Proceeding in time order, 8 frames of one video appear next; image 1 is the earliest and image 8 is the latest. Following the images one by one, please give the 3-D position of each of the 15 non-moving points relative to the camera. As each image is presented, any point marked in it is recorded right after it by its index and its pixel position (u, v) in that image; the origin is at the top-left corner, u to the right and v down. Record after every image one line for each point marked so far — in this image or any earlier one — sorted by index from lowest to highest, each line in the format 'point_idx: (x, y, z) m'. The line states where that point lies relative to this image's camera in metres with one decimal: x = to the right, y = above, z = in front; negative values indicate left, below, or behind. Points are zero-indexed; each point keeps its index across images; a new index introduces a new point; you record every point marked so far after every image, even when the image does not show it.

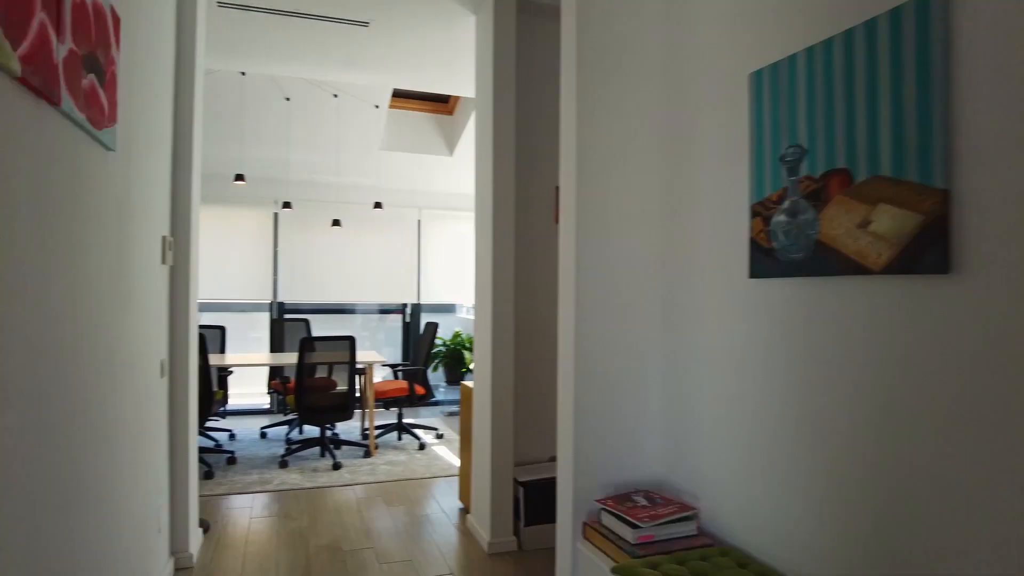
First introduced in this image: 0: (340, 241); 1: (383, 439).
0: (-1.6, +0.4, +6.1) m
1: (-0.9, -1.1, +4.7) m
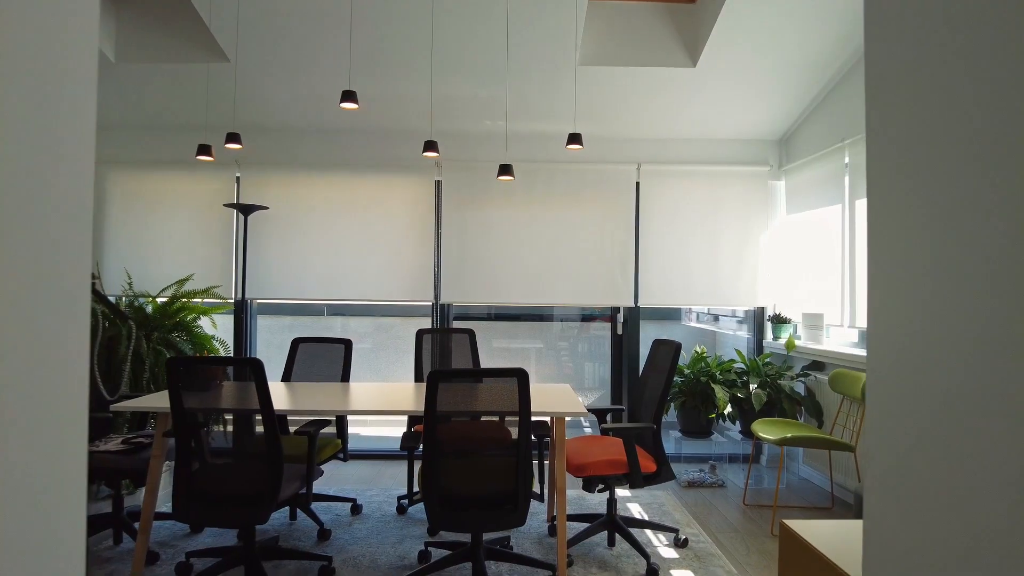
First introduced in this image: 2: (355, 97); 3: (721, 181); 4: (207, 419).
0: (+0.1, +0.5, +4.2) m
1: (+0.3, -1.1, +2.7) m
2: (-0.6, +0.7, +2.6) m
3: (+1.3, +0.7, +4.2) m
4: (-1.0, -0.4, +2.2) m
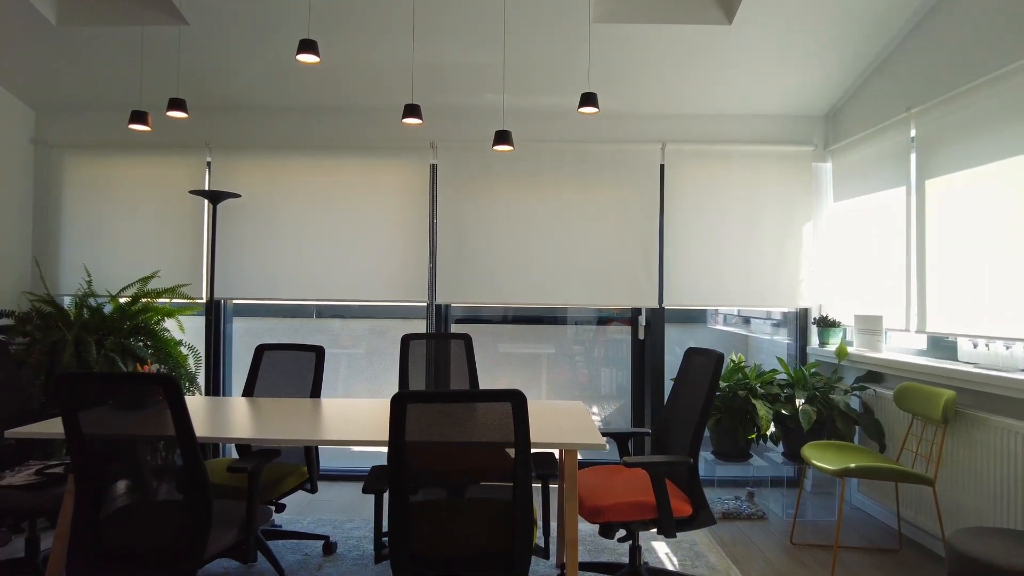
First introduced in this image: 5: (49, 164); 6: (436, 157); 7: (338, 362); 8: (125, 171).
0: (+0.1, +0.5, +3.7) m
1: (+0.3, -1.0, +2.2) m
2: (-0.6, +0.8, +2.1) m
3: (+1.4, +0.7, +3.7) m
4: (-1.0, -0.4, +1.7) m
5: (-2.7, +0.7, +3.8) m
6: (-0.4, +0.7, +3.7) m
7: (-1.0, -0.4, +4.0) m
8: (-2.2, +0.7, +3.8) m
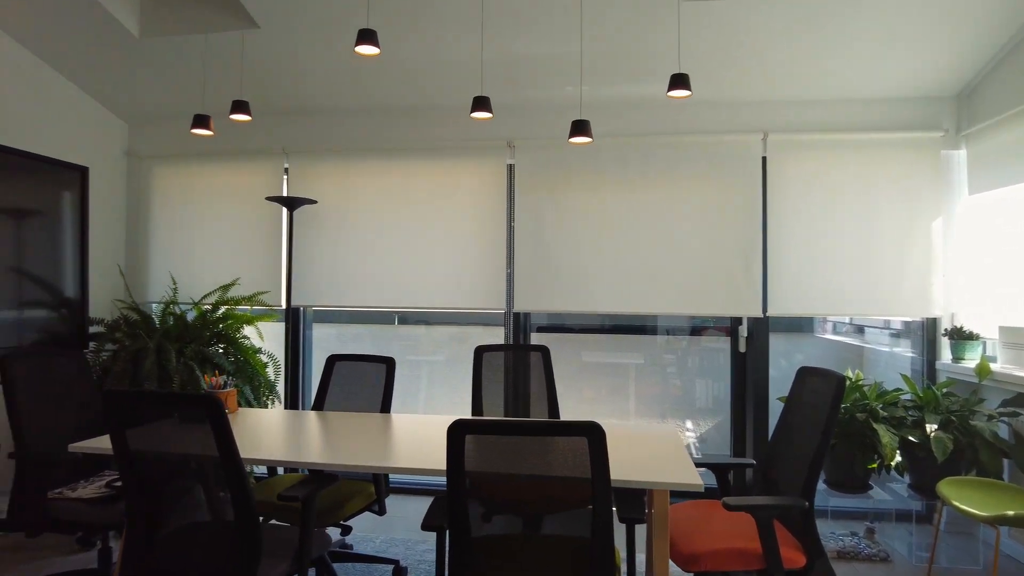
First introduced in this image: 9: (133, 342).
0: (+0.5, +0.4, +3.4) m
1: (+0.5, -1.1, +1.9) m
2: (-0.4, +0.7, +1.9) m
3: (+1.8, +0.7, +3.3) m
4: (-0.8, -0.4, +1.6) m
5: (-2.2, +0.7, +3.9) m
6: (0.0, +0.7, +3.6) m
7: (-0.5, -0.5, +3.8) m
8: (-1.8, +0.6, +3.8) m
9: (-1.9, -0.3, +3.2) m
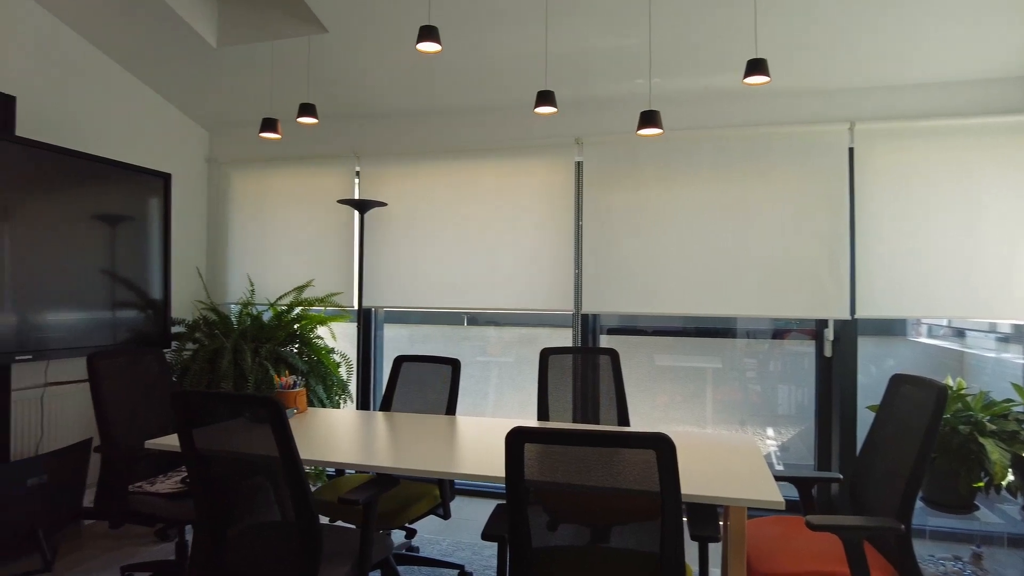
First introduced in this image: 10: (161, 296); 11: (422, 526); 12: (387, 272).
0: (+0.9, +0.4, +3.3) m
1: (+0.7, -1.1, +1.8) m
2: (-0.2, +0.7, +1.9) m
3: (+2.1, +0.7, +3.0) m
4: (-0.7, -0.5, +1.6) m
5: (-1.8, +0.7, +4.1) m
6: (+0.4, +0.7, +3.5) m
7: (-0.1, -0.5, +3.8) m
8: (-1.4, +0.6, +3.9) m
9: (-1.5, -0.3, +3.4) m
10: (-1.9, 0.0, +3.5) m
11: (-0.4, -1.1, +3.0) m
12: (-0.7, +0.1, +3.8) m
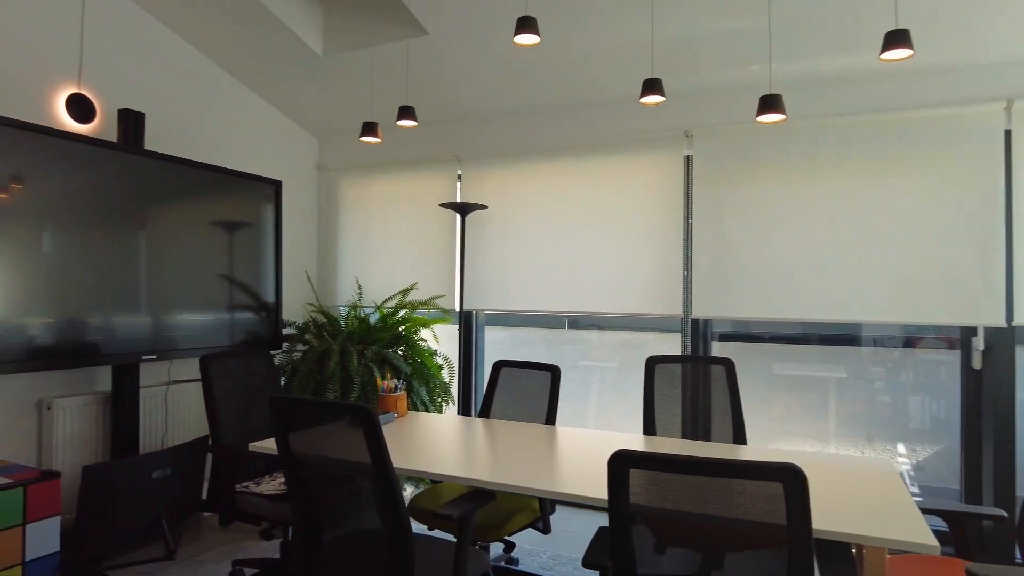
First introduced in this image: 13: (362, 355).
0: (+1.4, +0.4, +3.0) m
1: (+1.0, -1.1, +1.5) m
2: (+0.1, +0.7, +1.8) m
3: (+2.5, +0.7, +2.5) m
4: (-0.4, -0.5, +1.6) m
5: (-1.2, +0.6, +4.2) m
6: (+0.9, +0.7, +3.3) m
7: (+0.4, -0.5, +3.7) m
8: (-0.7, +0.6, +4.0) m
9: (-1.0, -0.3, +3.4) m
10: (-1.3, -0.1, +3.6) m
11: (0.0, -1.1, +2.9) m
12: (-0.1, +0.1, +3.7) m
13: (-0.8, -0.4, +3.5) m
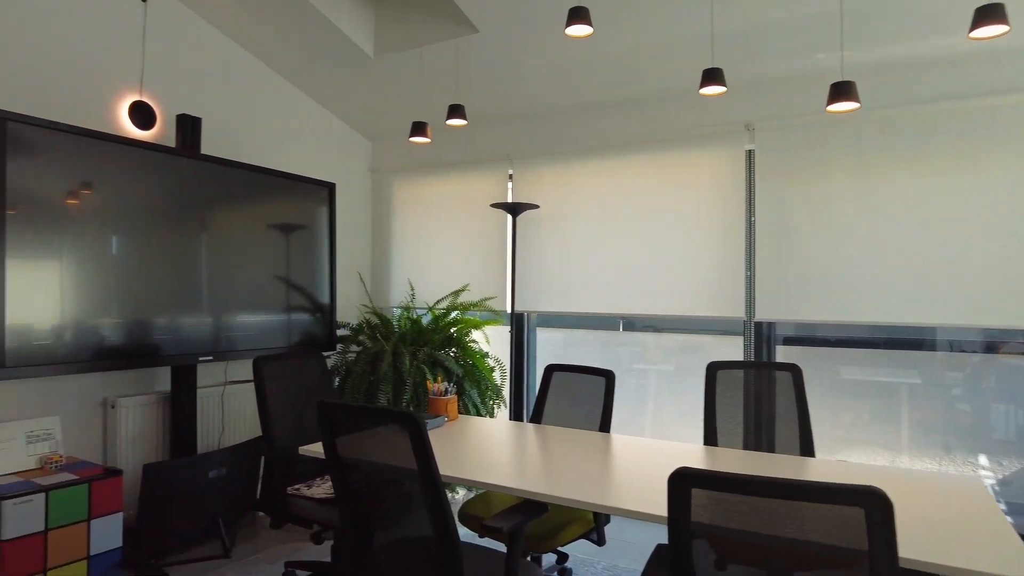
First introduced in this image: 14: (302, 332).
0: (+1.6, +0.4, +2.8) m
1: (+1.1, -1.1, +1.4) m
2: (+0.2, +0.7, +1.7) m
3: (+2.7, +0.7, +2.2) m
4: (-0.3, -0.5, +1.6) m
5: (-0.8, +0.6, +4.2) m
6: (+1.1, +0.7, +3.1) m
7: (+0.7, -0.5, +3.5) m
8: (-0.4, +0.6, +4.0) m
9: (-0.7, -0.3, +3.4) m
10: (-1.0, -0.1, +3.7) m
11: (+0.3, -1.1, +2.8) m
12: (+0.2, +0.1, +3.7) m
13: (-0.5, -0.4, +3.4) m
14: (-1.1, -0.2, +3.5) m
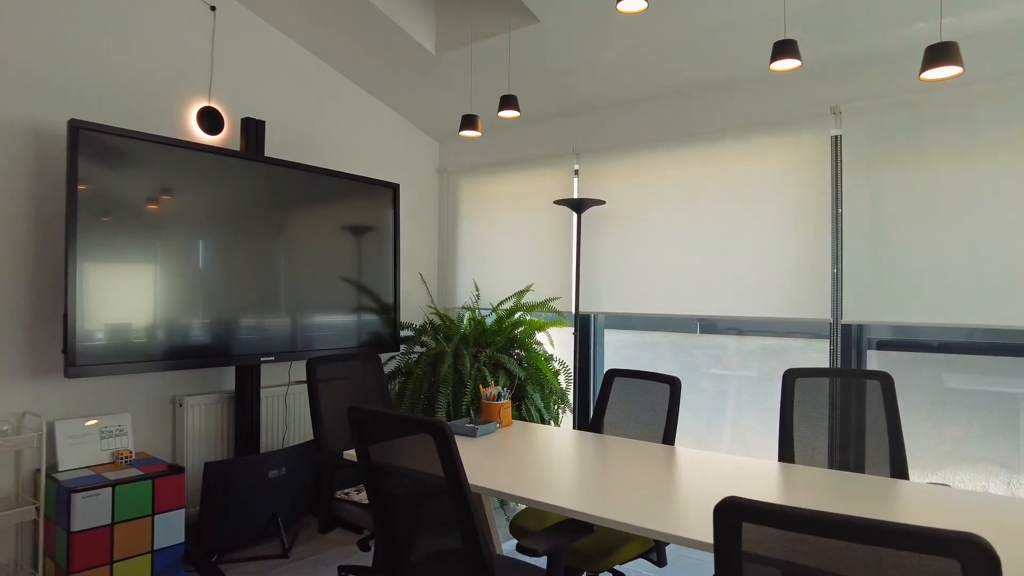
0: (+1.8, +0.4, +2.5) m
1: (+1.1, -1.1, +1.1) m
2: (+0.3, +0.7, +1.6) m
3: (+2.9, +0.7, +1.7) m
4: (-0.2, -0.5, +1.5) m
5: (-0.4, +0.6, +4.2) m
6: (+1.4, +0.7, +2.8) m
7: (+1.1, -0.5, +3.3) m
8: (0.0, +0.6, +3.9) m
9: (-0.4, -0.3, +3.4) m
10: (-0.7, -0.1, +3.7) m
11: (+0.5, -1.1, +2.7) m
12: (+0.5, +0.1, +3.5) m
13: (-0.2, -0.4, +3.4) m
14: (-0.8, -0.2, +3.5) m
